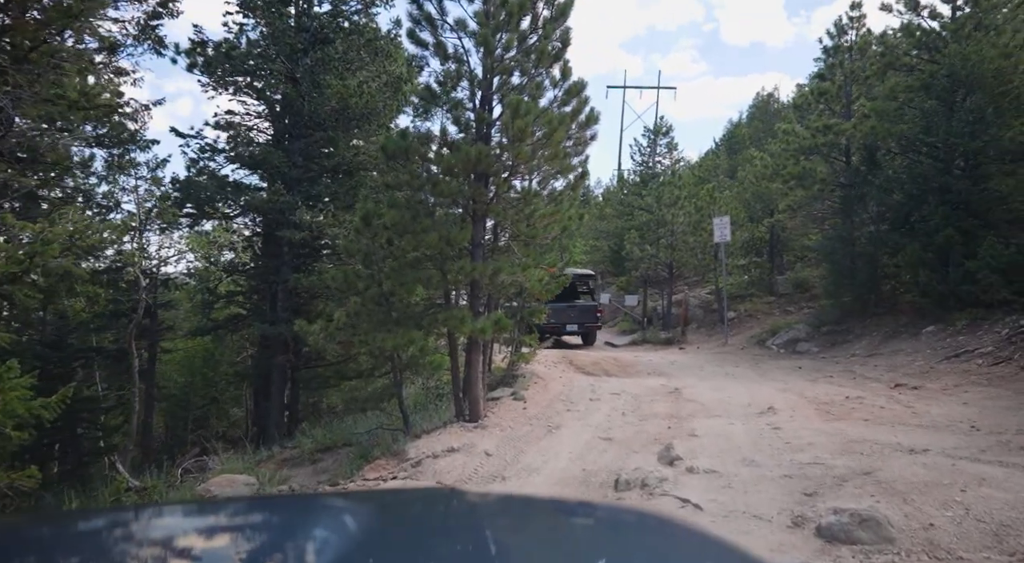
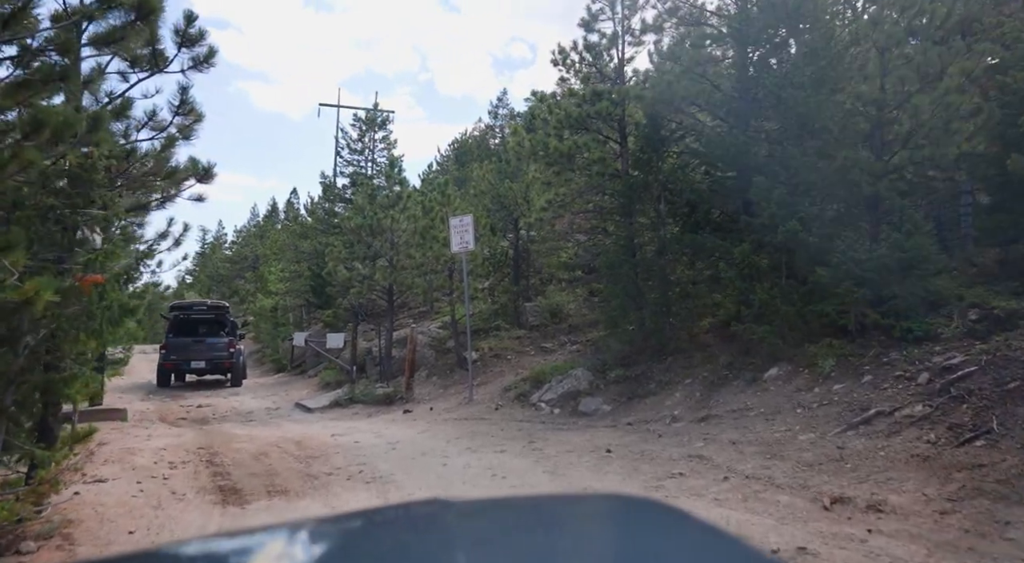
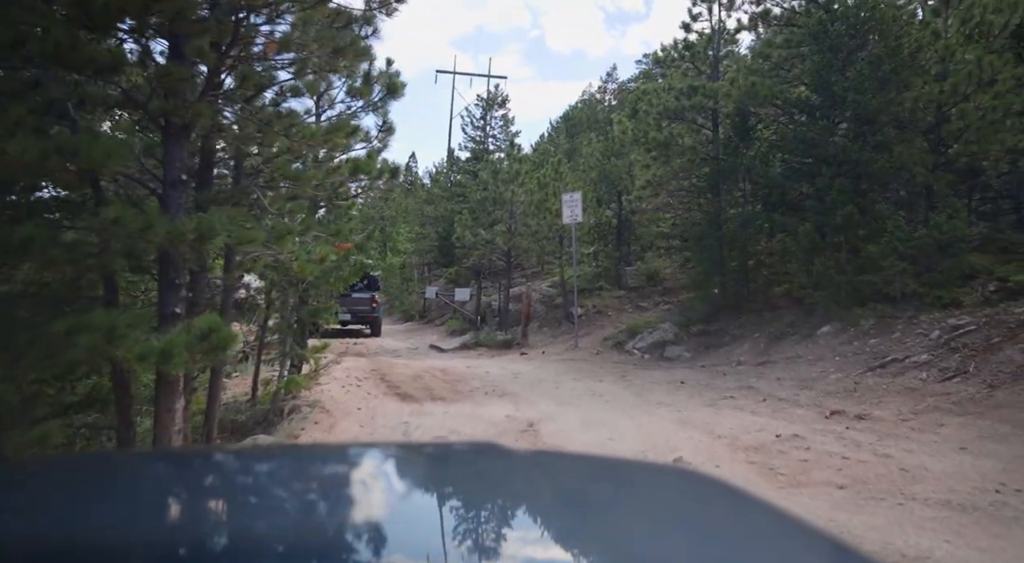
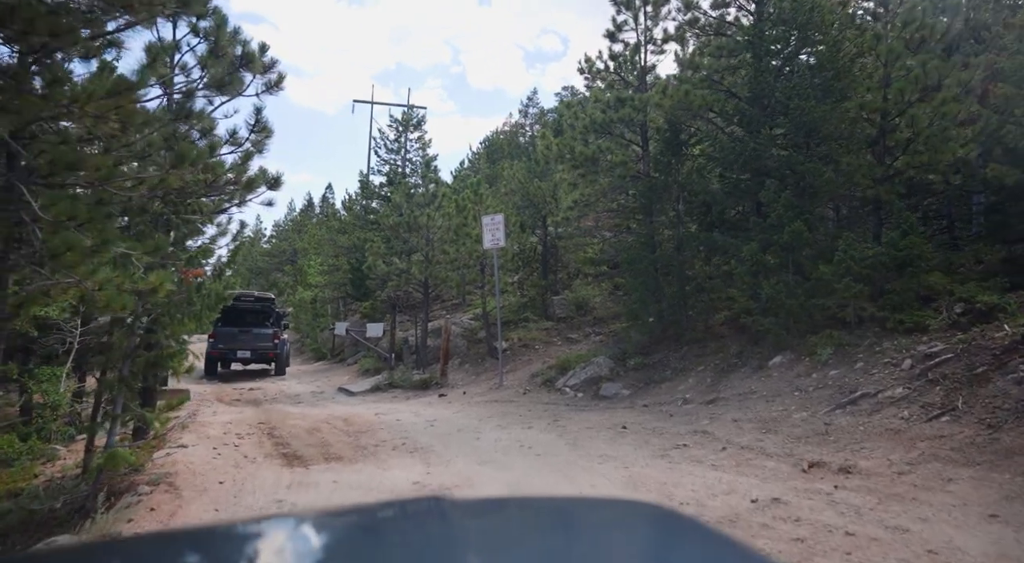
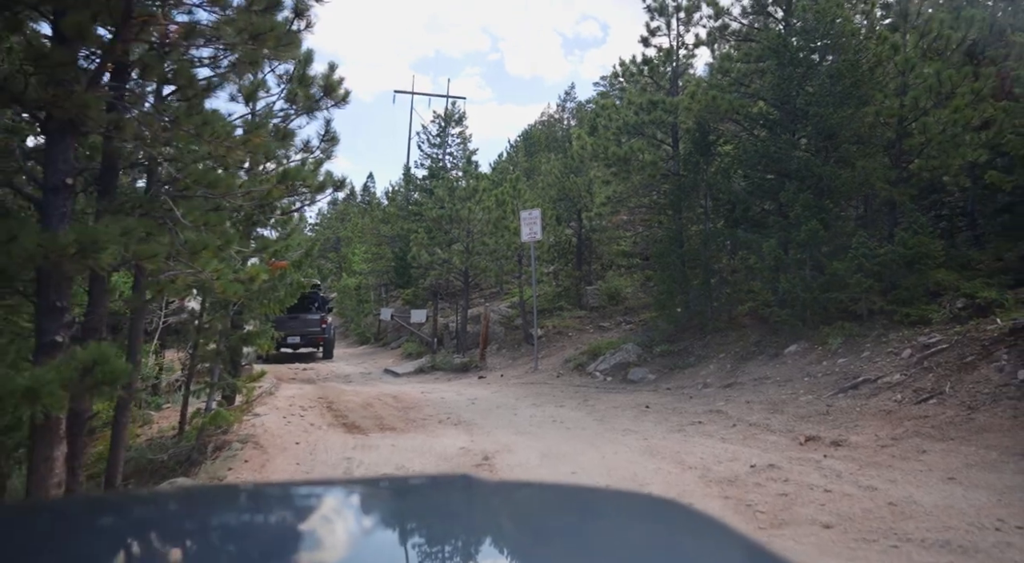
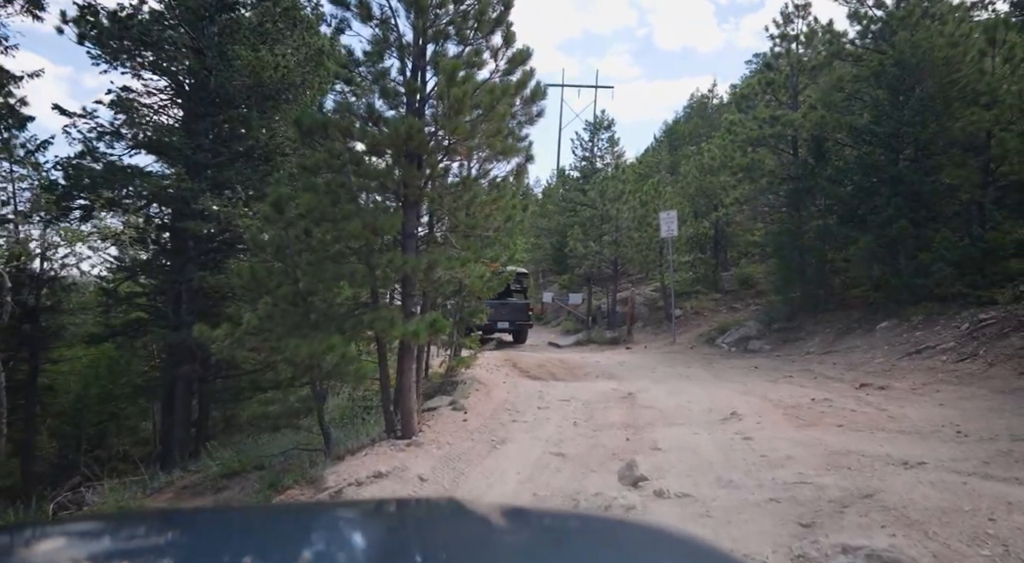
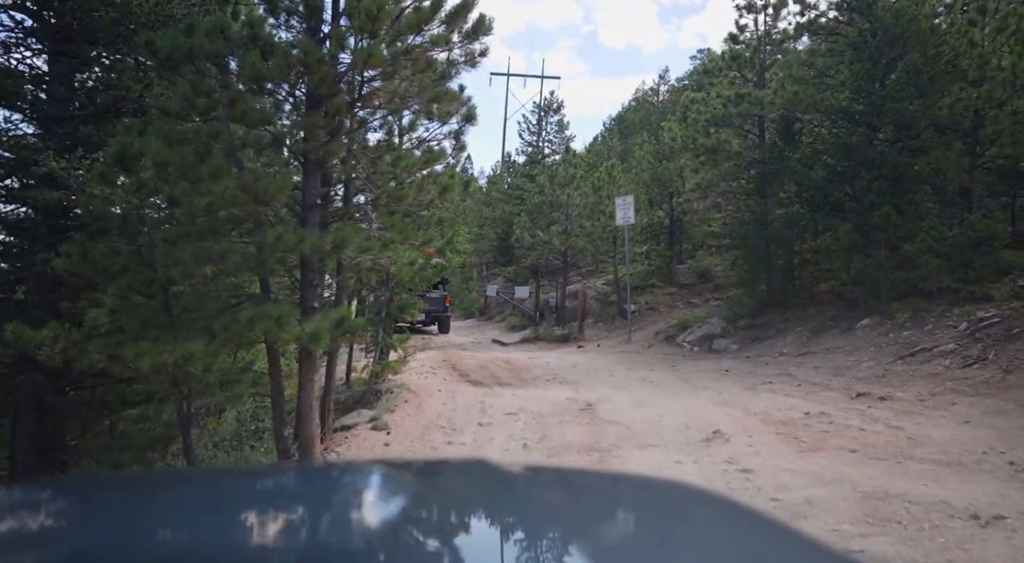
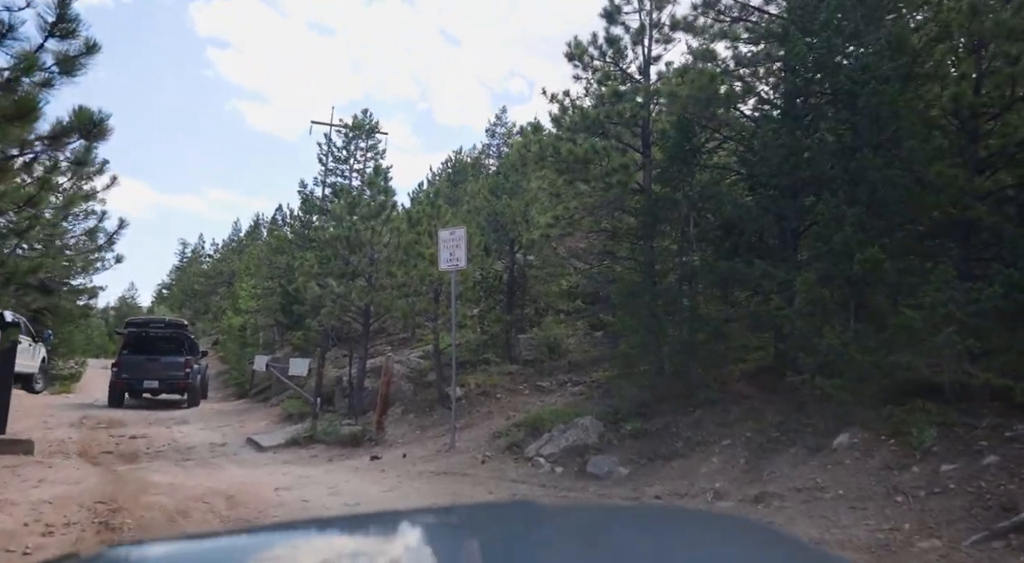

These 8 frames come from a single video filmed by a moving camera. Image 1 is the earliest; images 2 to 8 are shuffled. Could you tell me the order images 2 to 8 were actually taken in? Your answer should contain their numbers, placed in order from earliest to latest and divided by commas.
6, 7, 3, 5, 4, 2, 8
